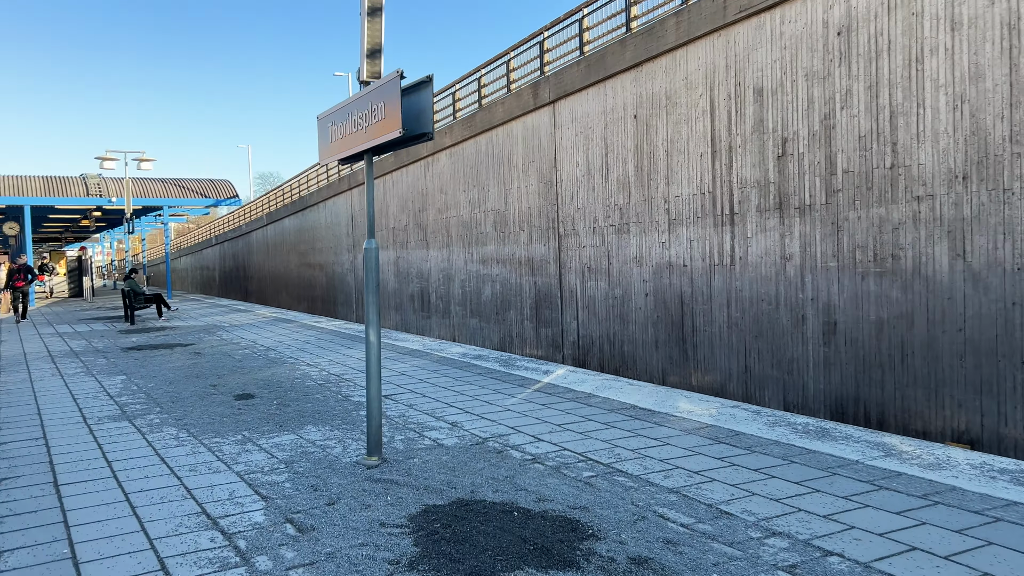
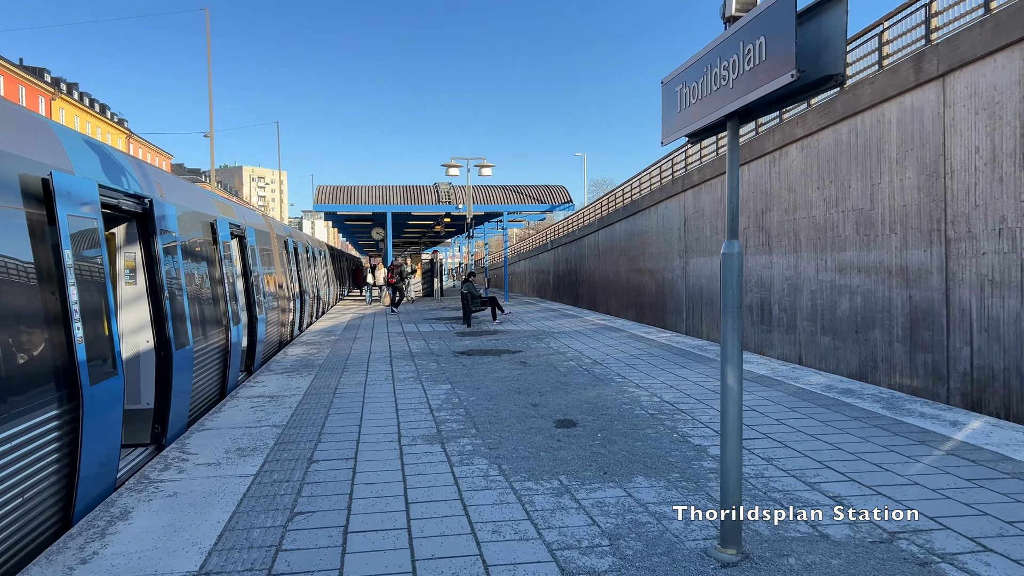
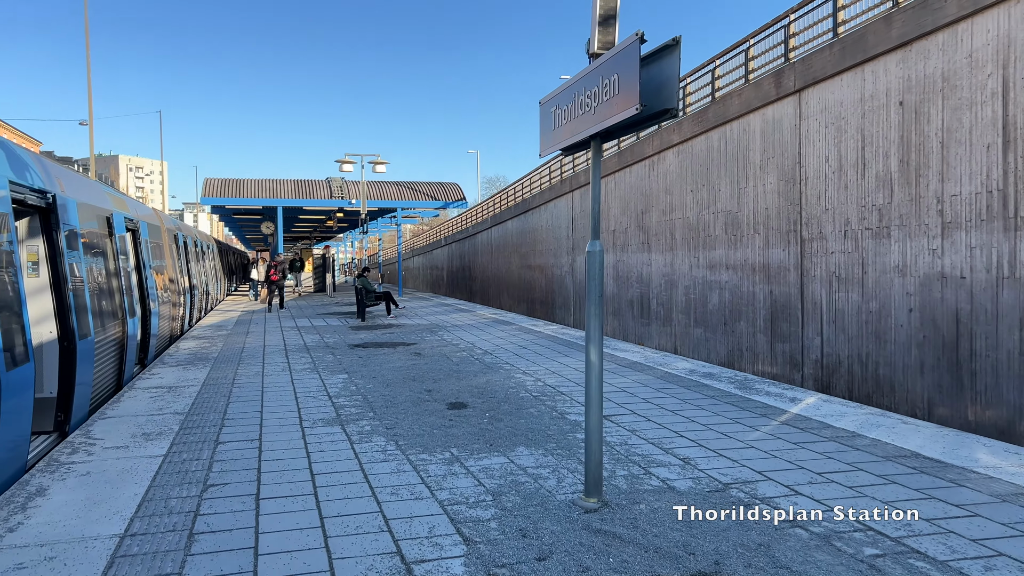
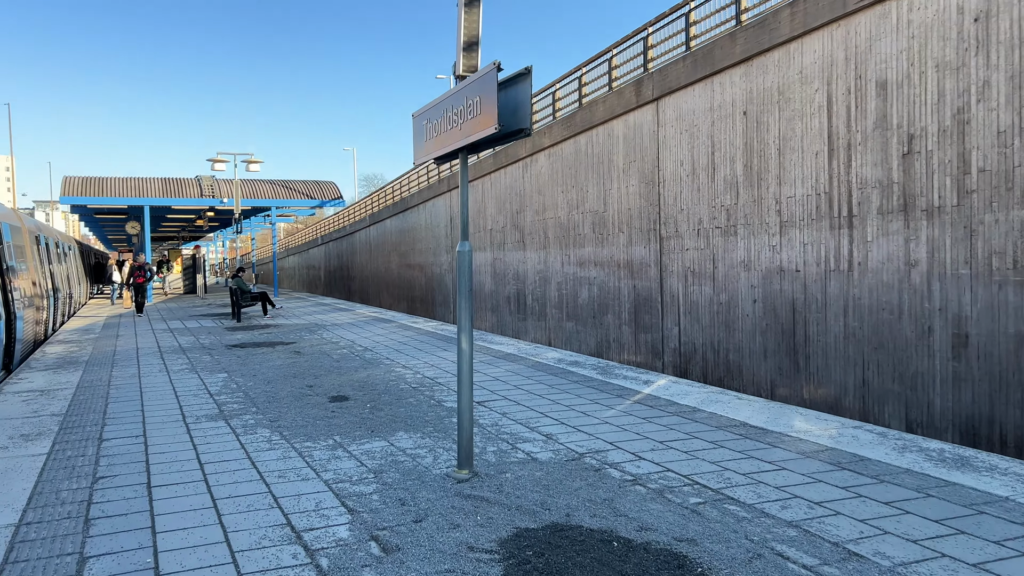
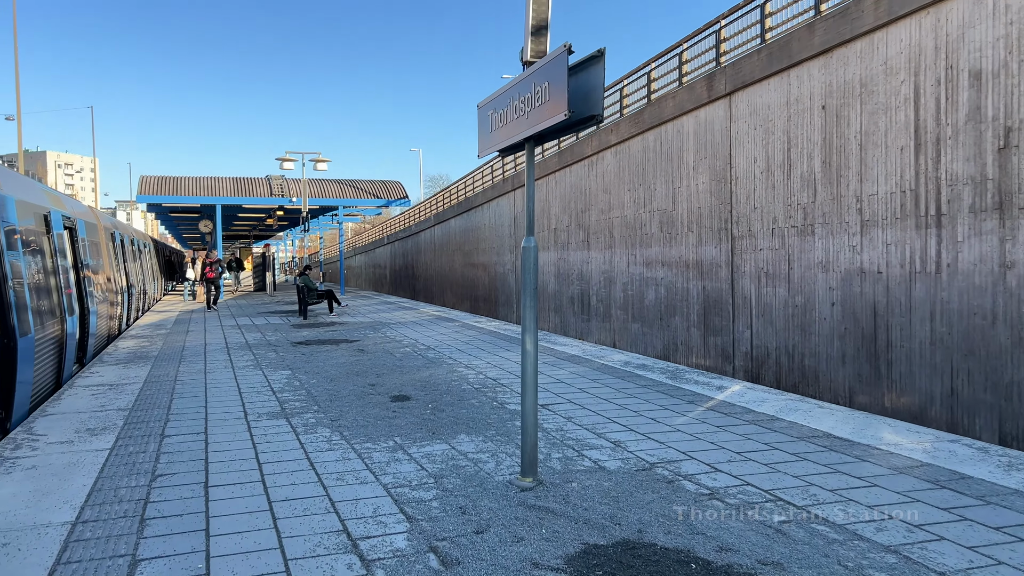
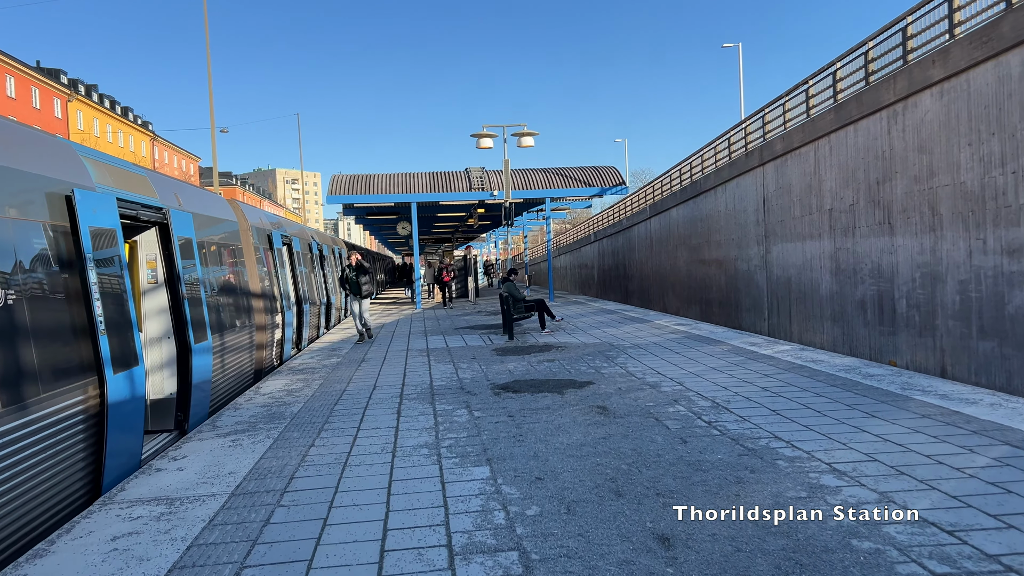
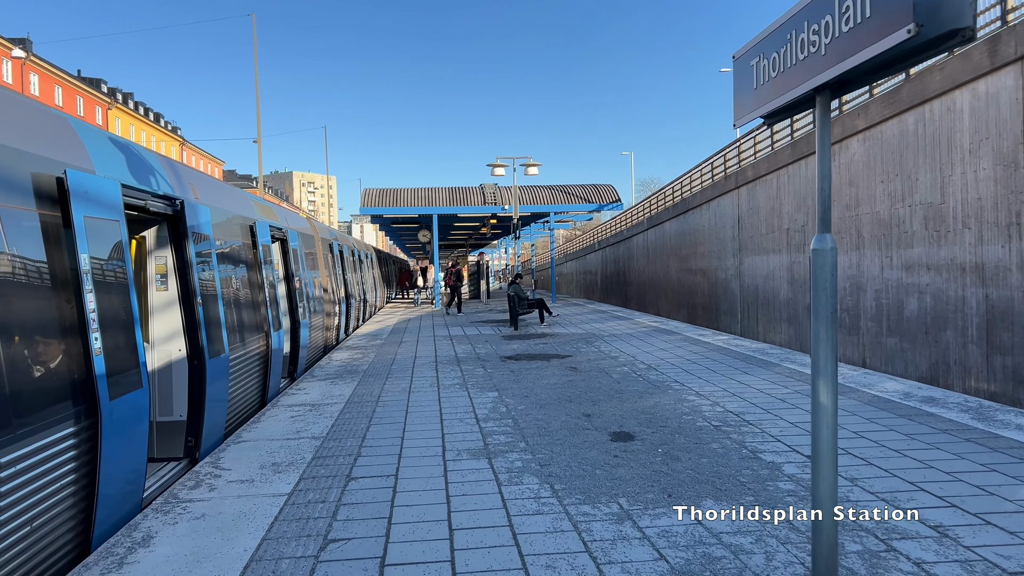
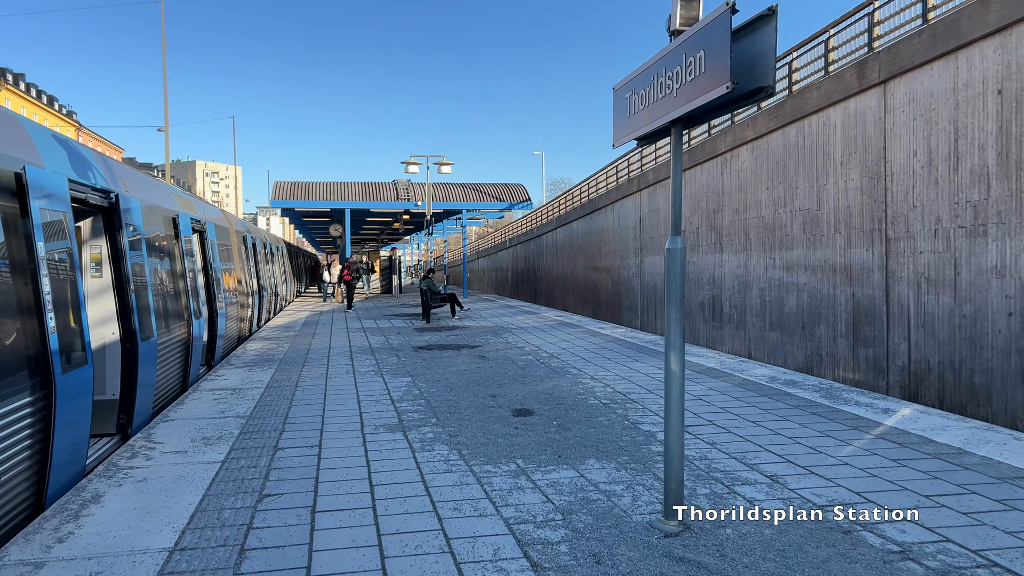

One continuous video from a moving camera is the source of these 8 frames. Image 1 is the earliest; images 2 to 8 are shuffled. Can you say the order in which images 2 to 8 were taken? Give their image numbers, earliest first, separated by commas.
4, 5, 3, 8, 2, 7, 6
